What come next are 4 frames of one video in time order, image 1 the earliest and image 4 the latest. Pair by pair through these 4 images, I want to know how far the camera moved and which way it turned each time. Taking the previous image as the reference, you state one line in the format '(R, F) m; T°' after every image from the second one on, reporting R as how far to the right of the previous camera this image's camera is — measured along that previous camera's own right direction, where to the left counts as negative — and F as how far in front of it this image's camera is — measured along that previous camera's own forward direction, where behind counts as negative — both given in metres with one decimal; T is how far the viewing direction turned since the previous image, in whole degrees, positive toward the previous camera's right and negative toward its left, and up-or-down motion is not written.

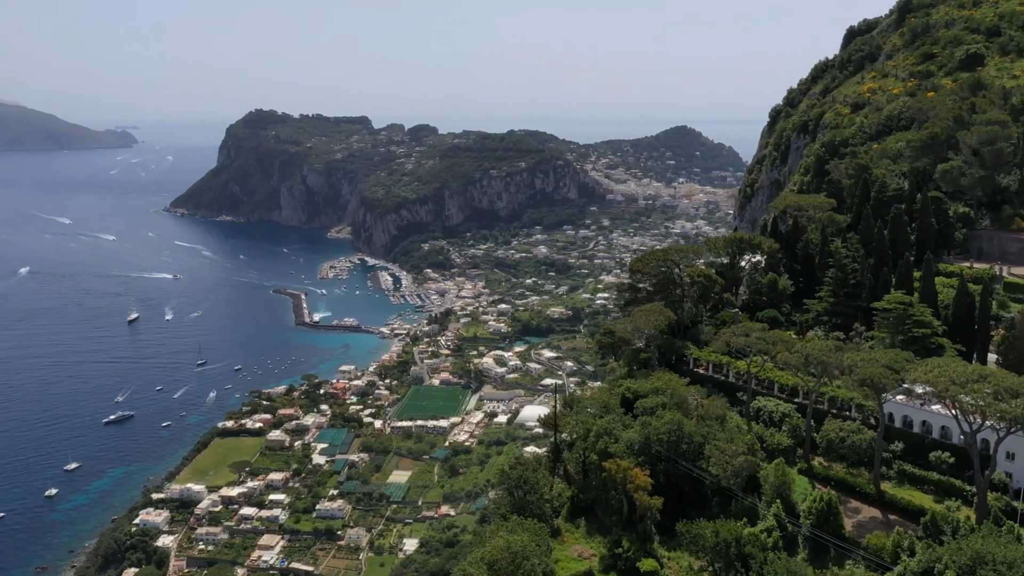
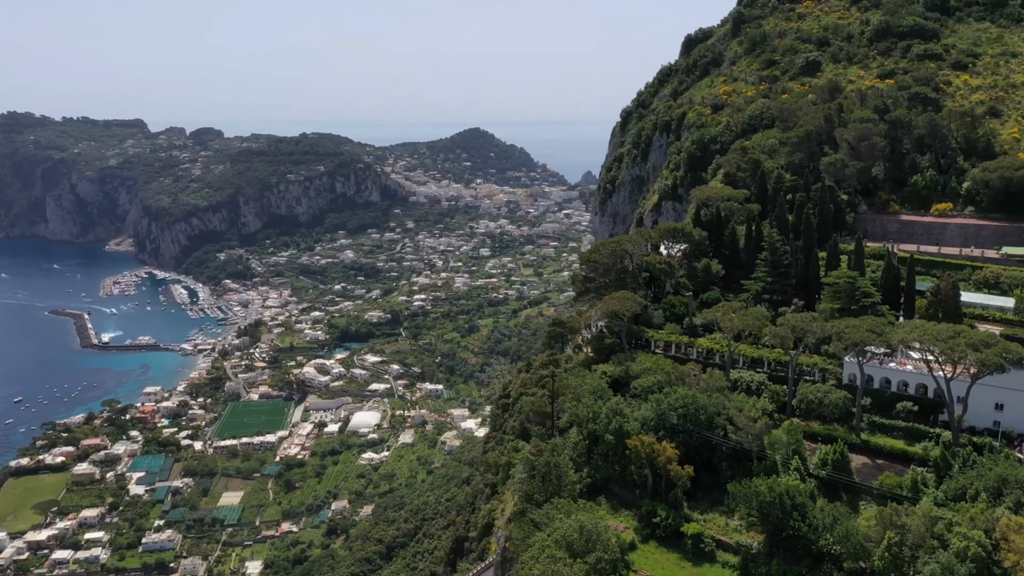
(-5.3, +0.1) m; +14°
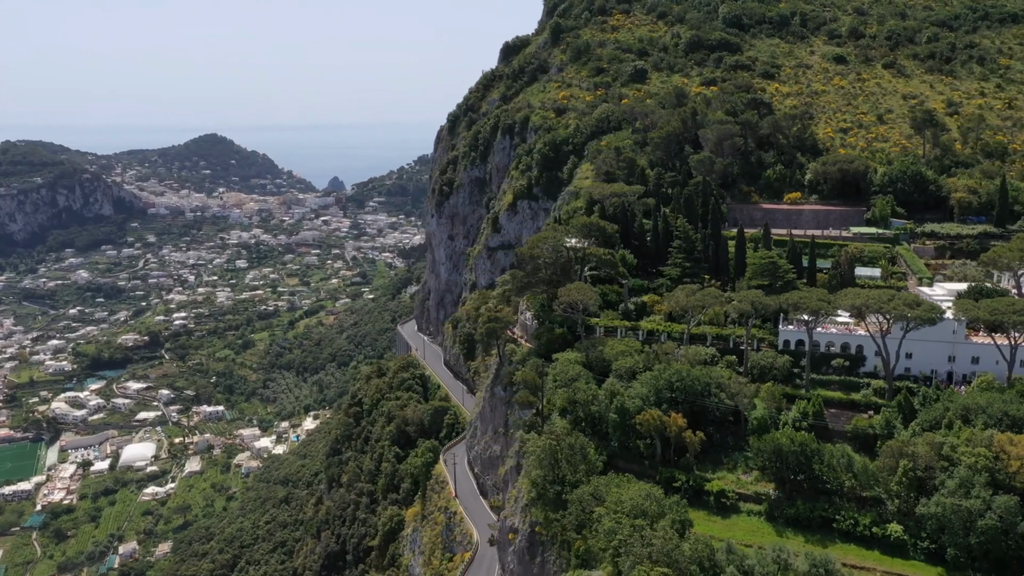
(-6.7, +0.2) m; +18°
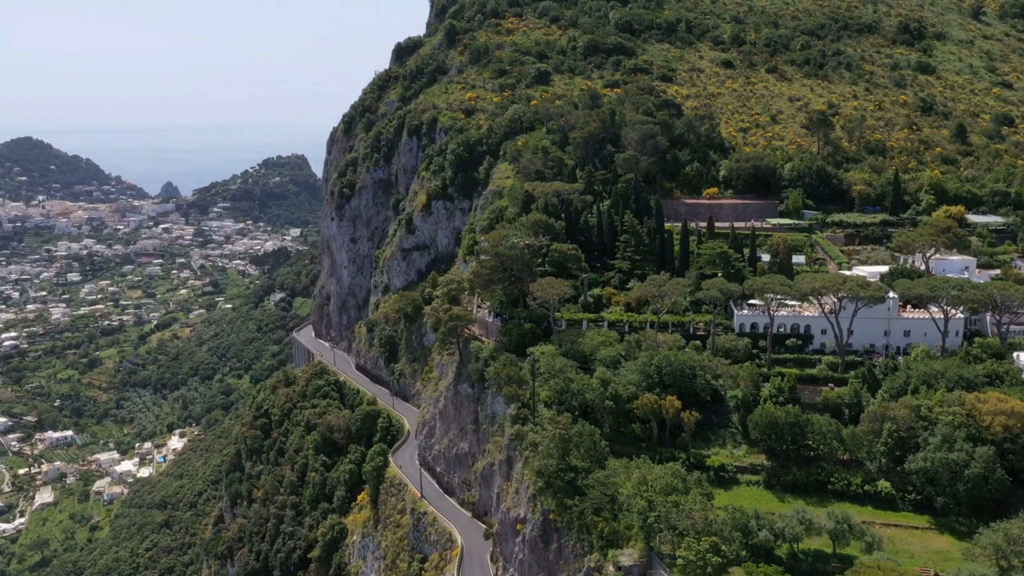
(-4.2, -0.1) m; +11°
